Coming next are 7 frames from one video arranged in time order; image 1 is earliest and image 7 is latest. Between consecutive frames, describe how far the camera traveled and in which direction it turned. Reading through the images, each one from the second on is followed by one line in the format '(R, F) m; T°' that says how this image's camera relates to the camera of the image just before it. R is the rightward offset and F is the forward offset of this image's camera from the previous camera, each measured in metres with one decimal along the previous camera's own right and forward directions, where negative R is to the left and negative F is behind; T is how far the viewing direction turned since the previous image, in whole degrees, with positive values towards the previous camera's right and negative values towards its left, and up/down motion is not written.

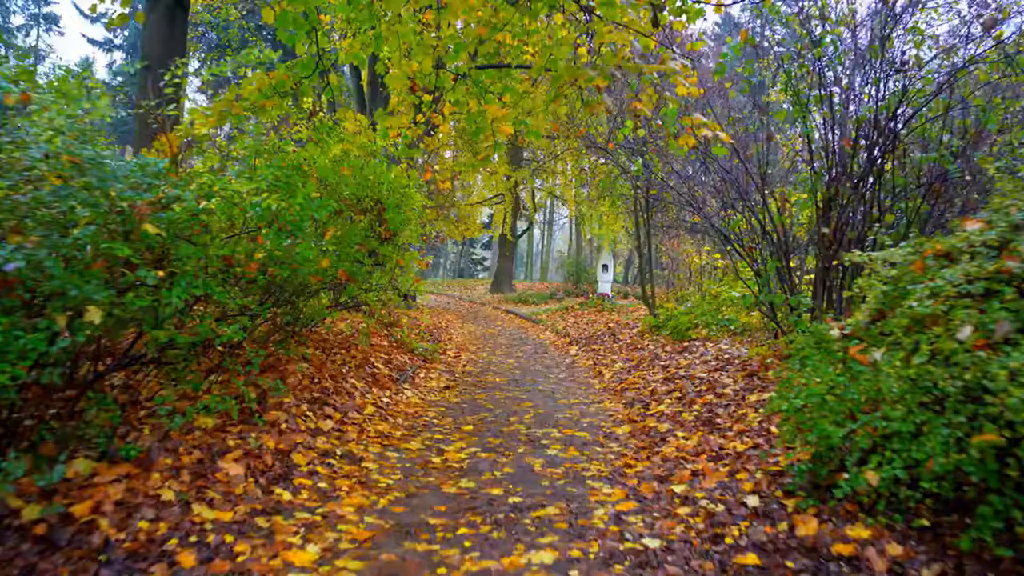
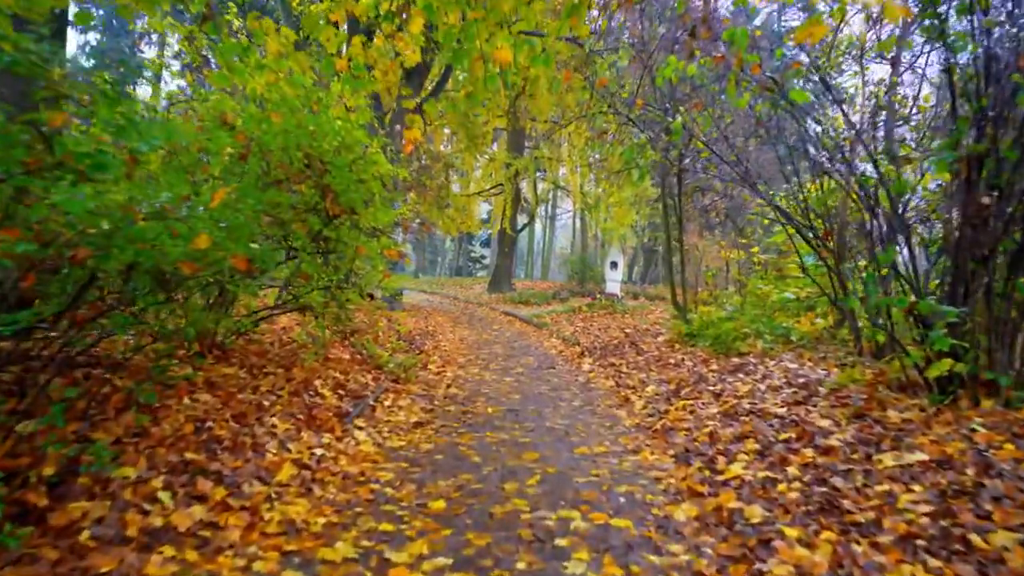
(0.0, +2.3) m; 0°
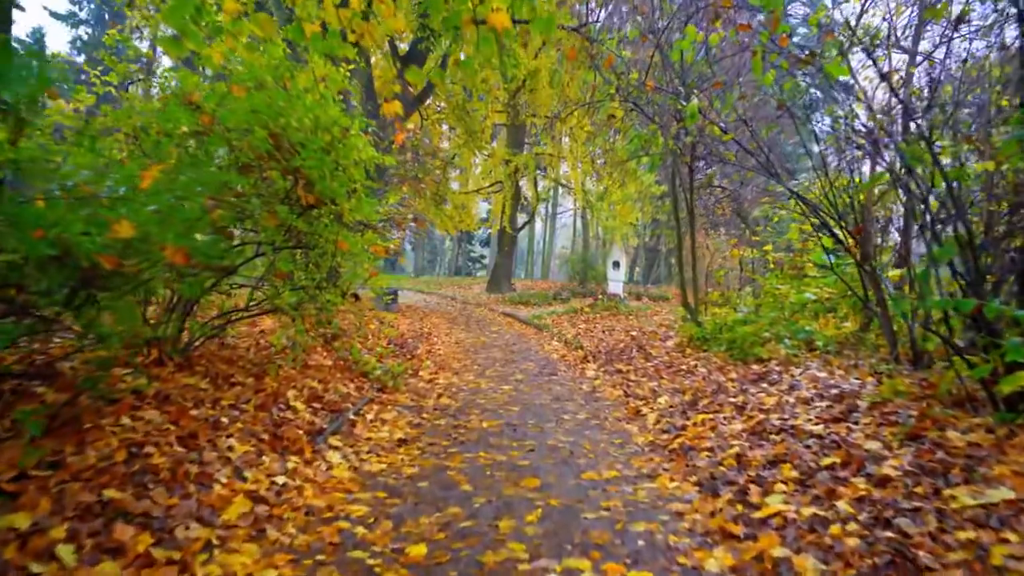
(0.0, +0.7) m; 0°
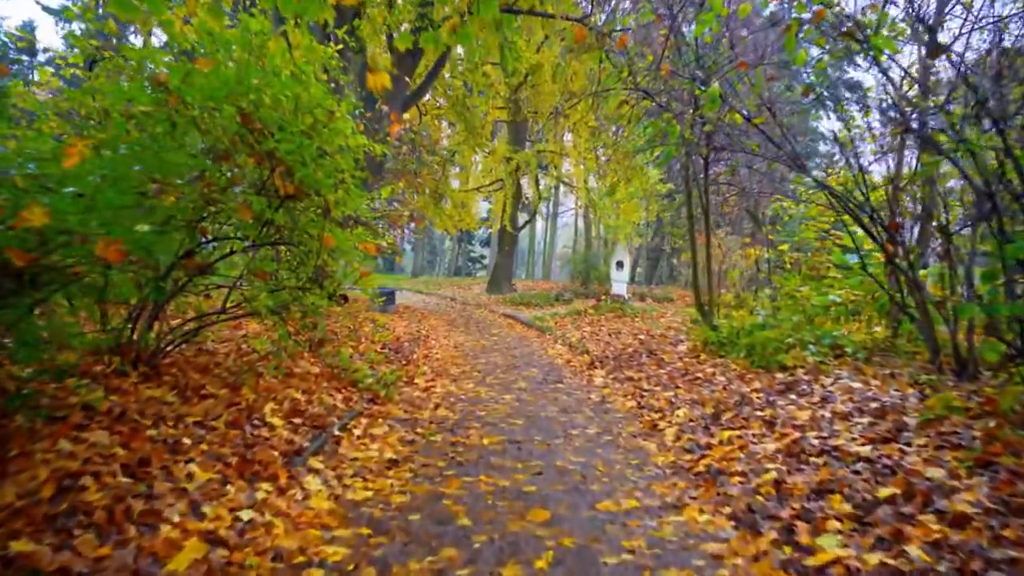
(0.0, +0.6) m; 0°
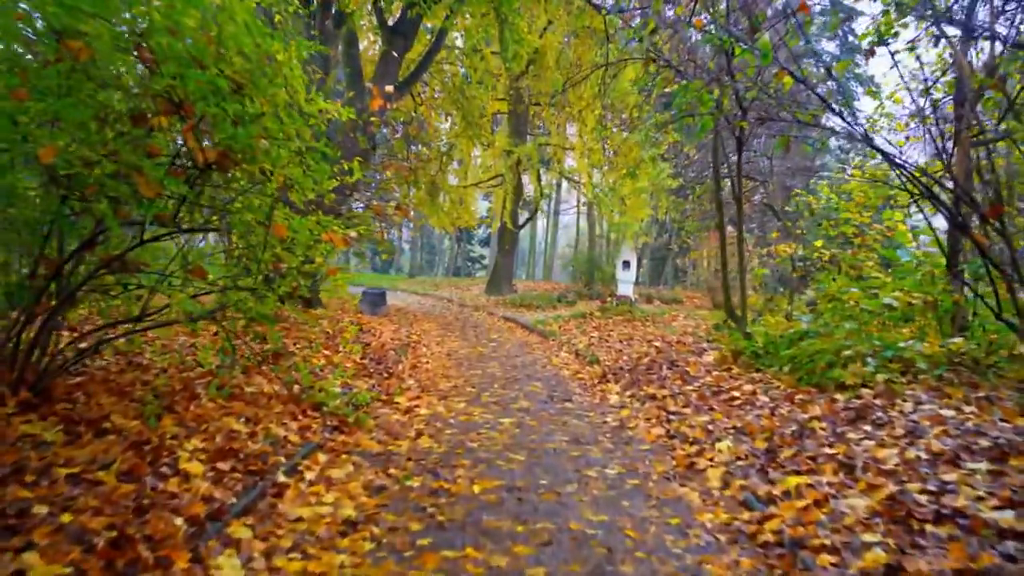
(0.0, +1.2) m; 0°
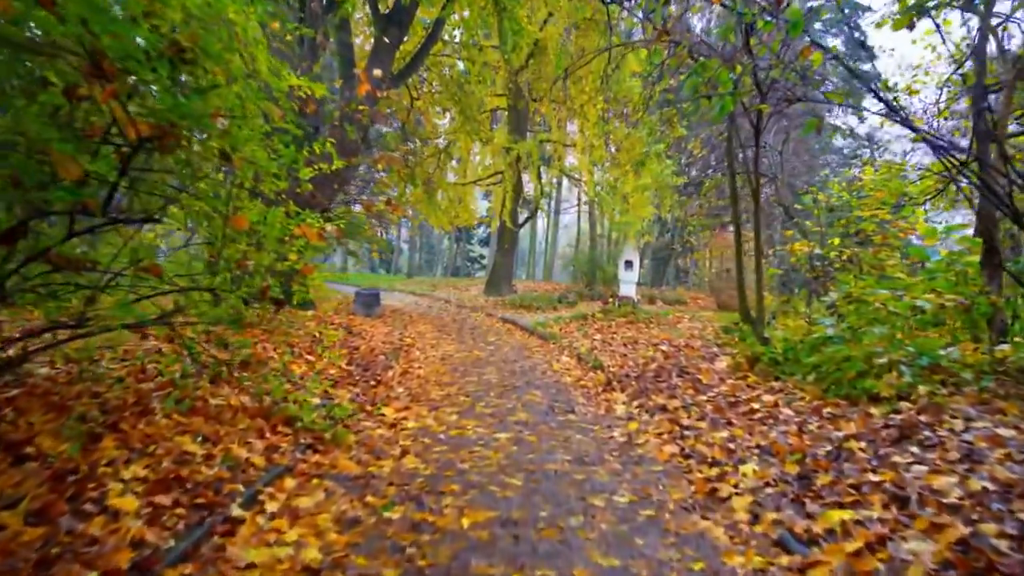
(0.0, +0.6) m; 0°
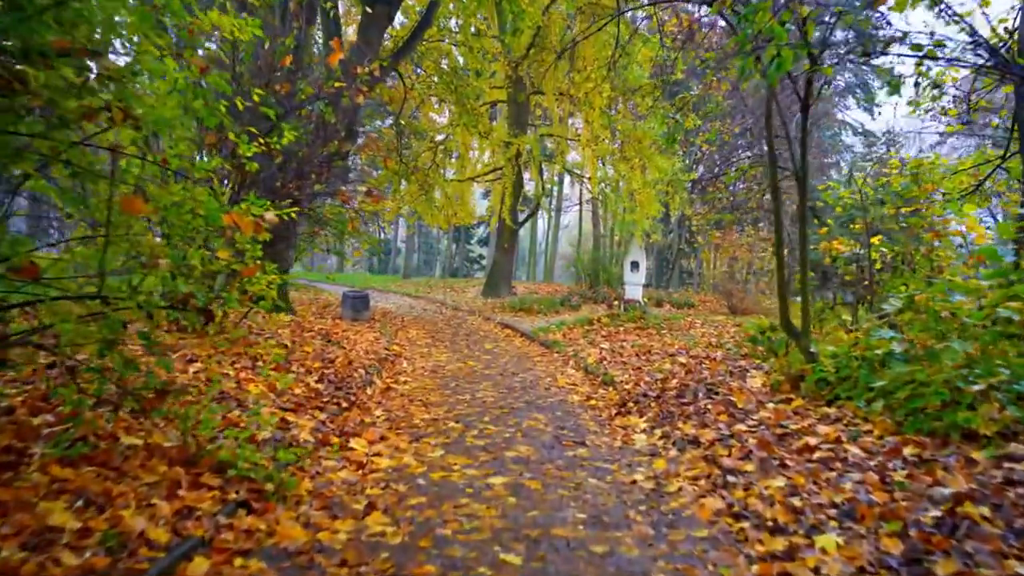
(0.0, +1.1) m; 0°
